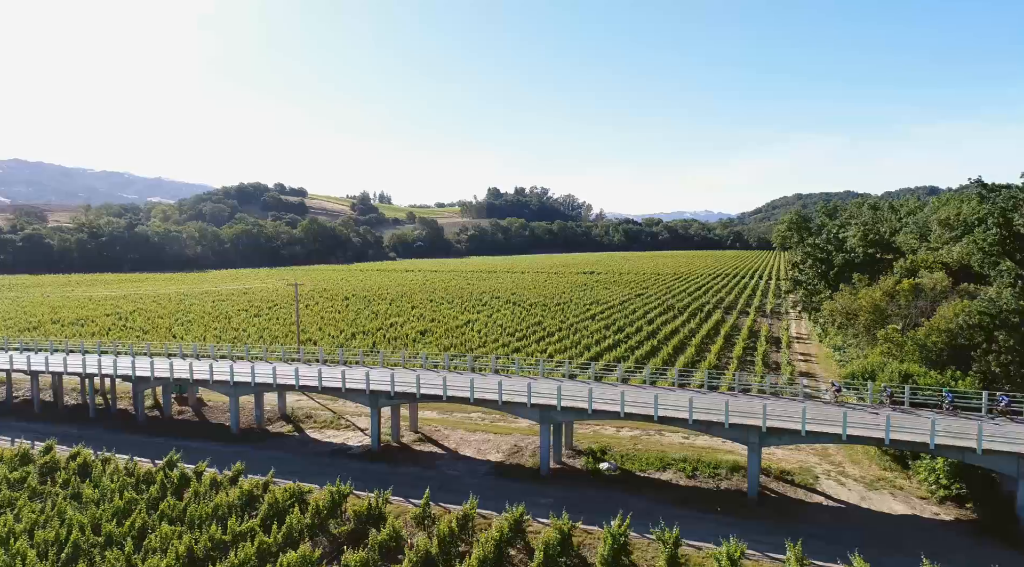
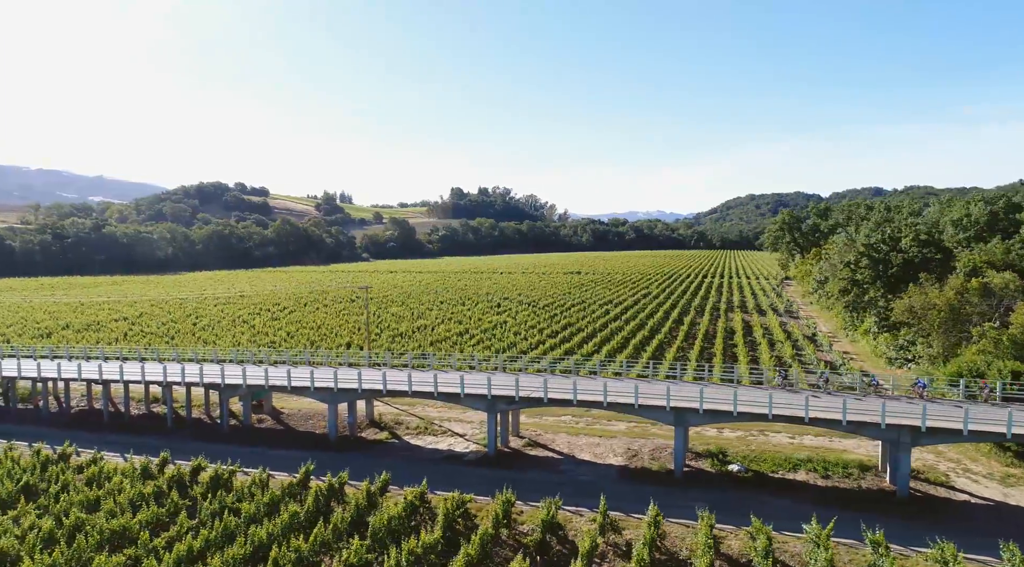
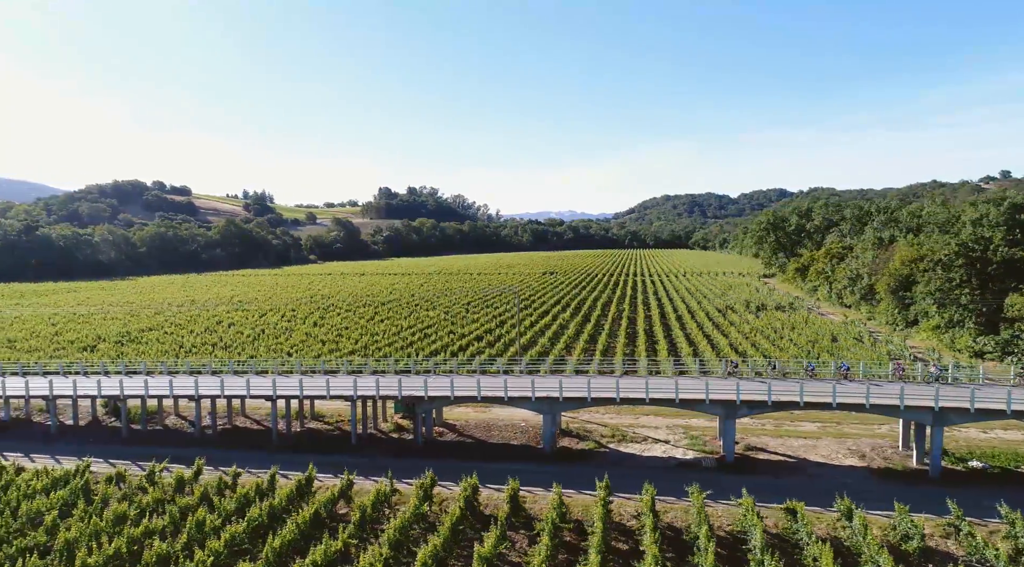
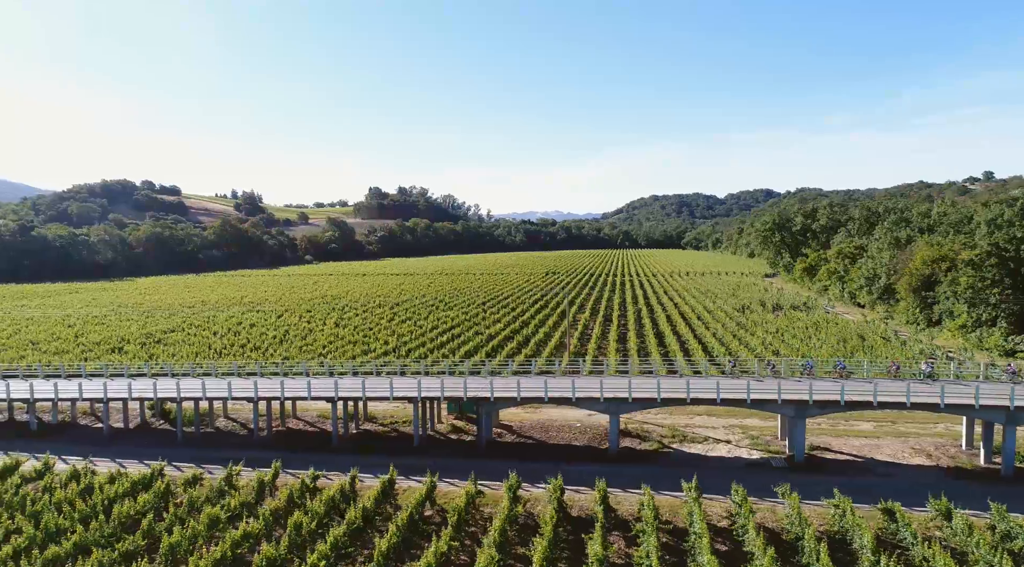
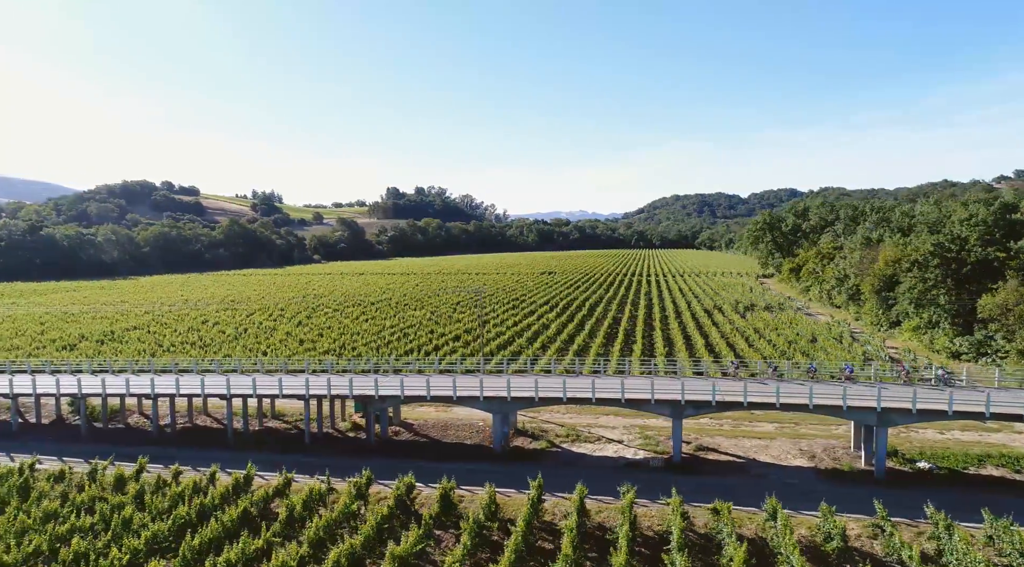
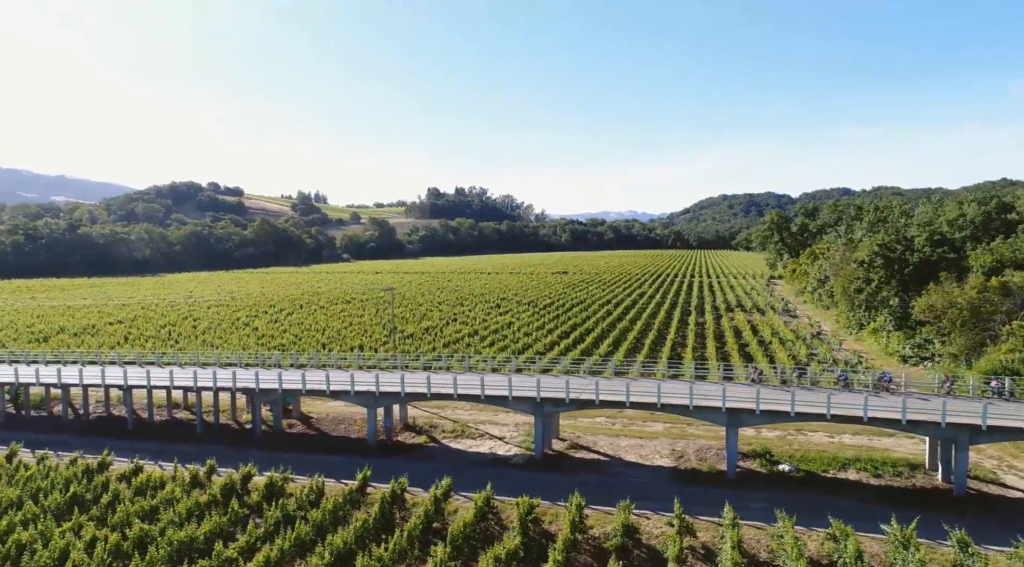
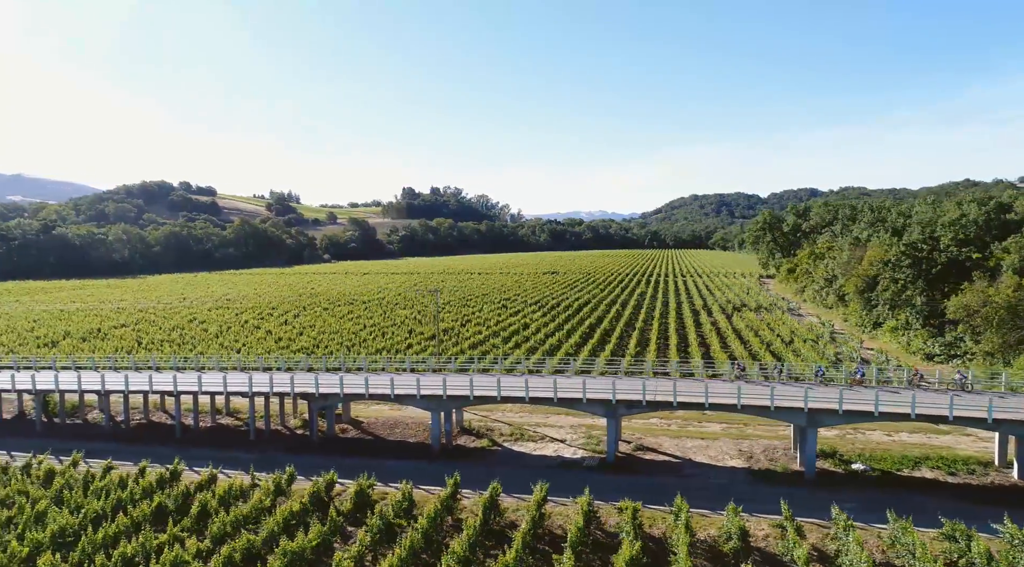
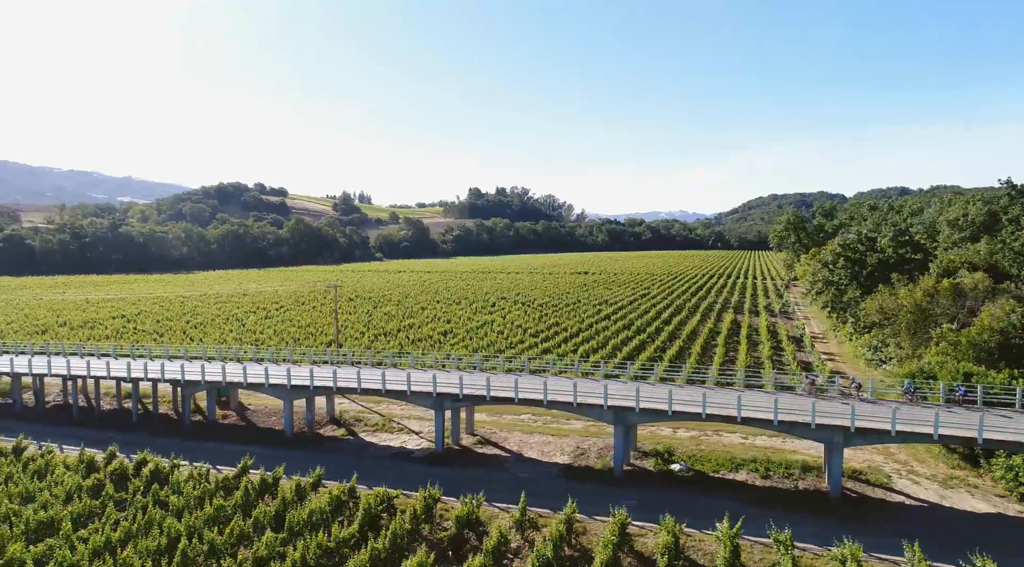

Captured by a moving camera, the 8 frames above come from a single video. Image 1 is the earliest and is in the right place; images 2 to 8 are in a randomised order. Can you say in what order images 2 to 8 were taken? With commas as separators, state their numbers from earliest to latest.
8, 2, 6, 7, 5, 3, 4
